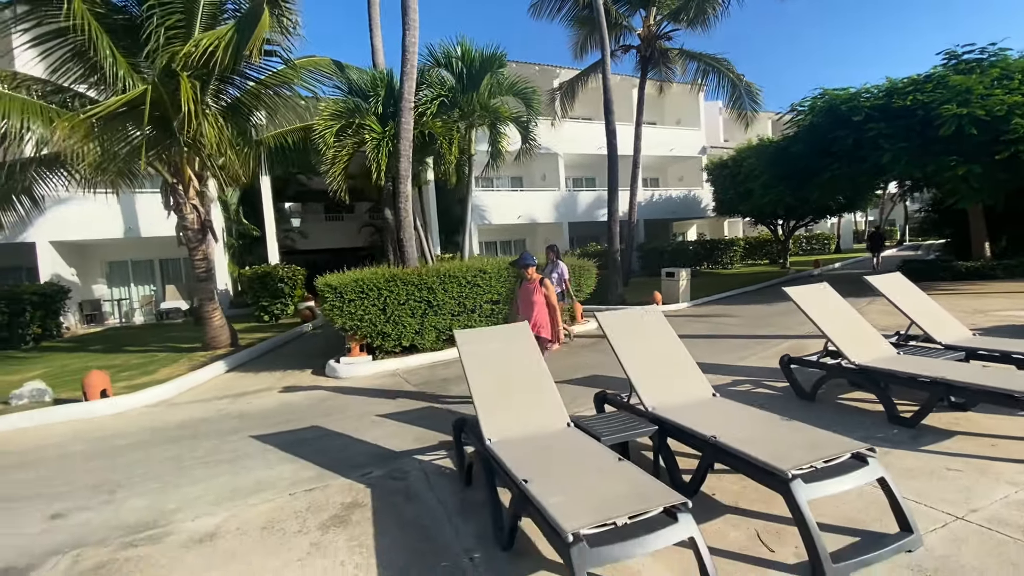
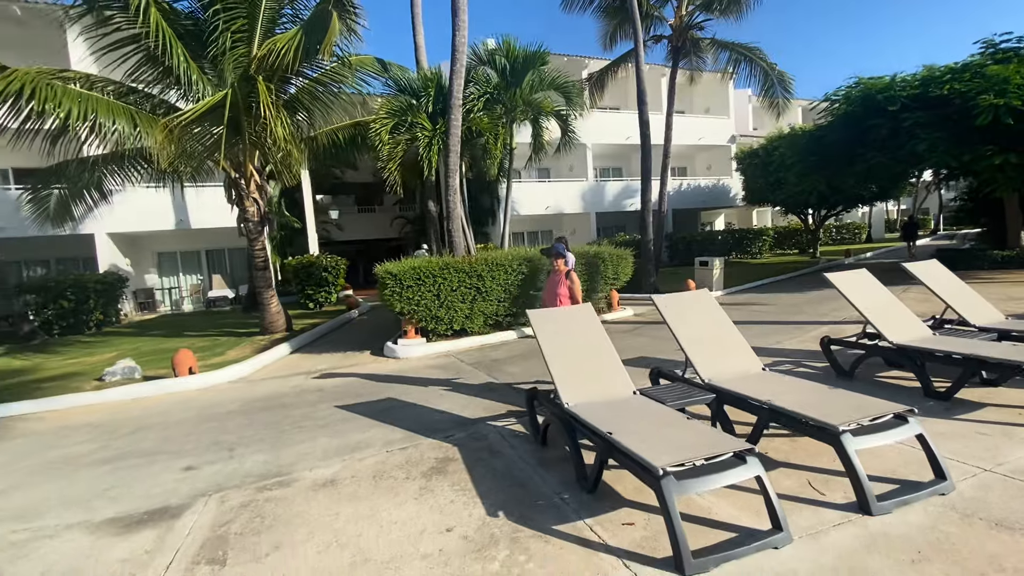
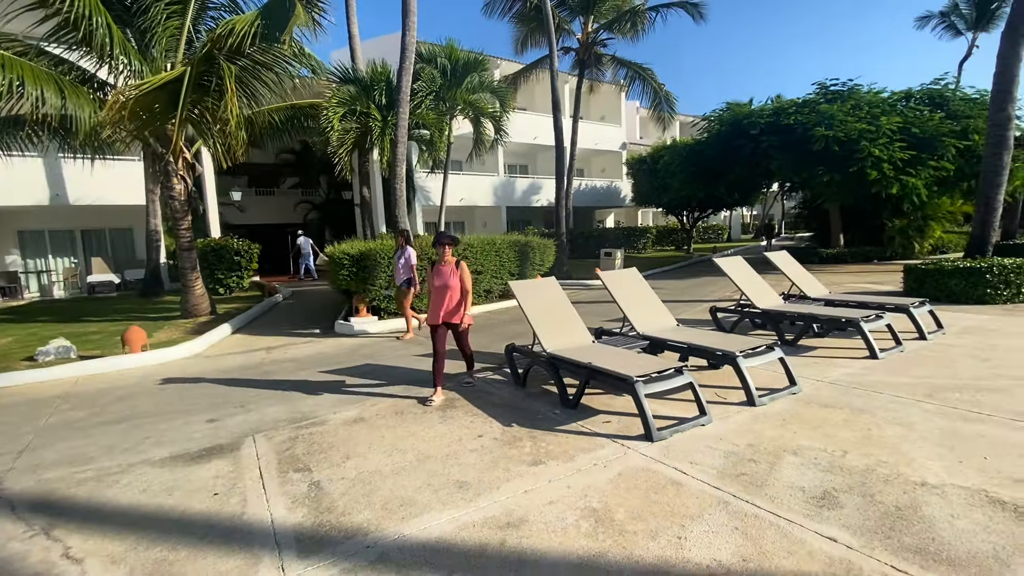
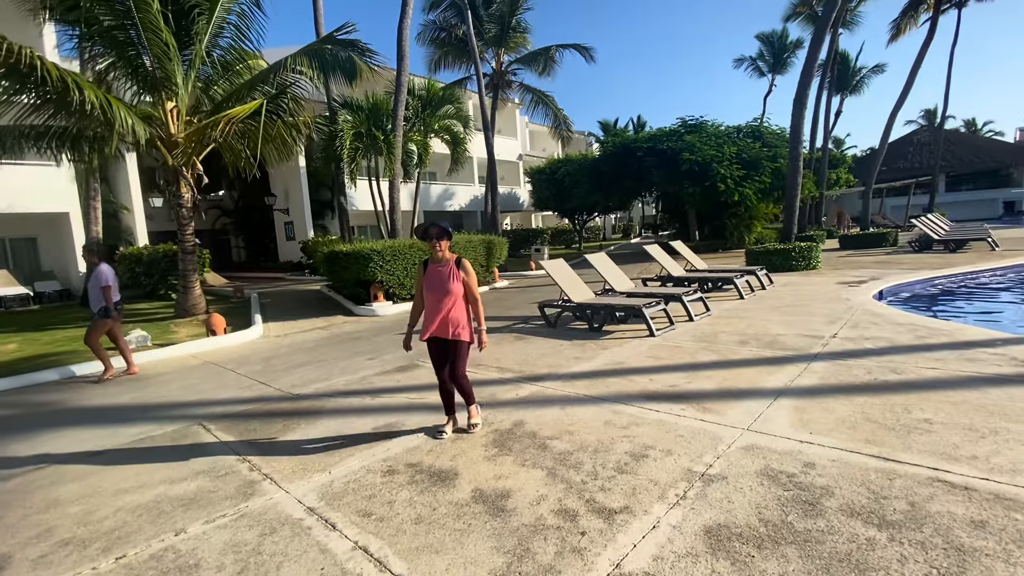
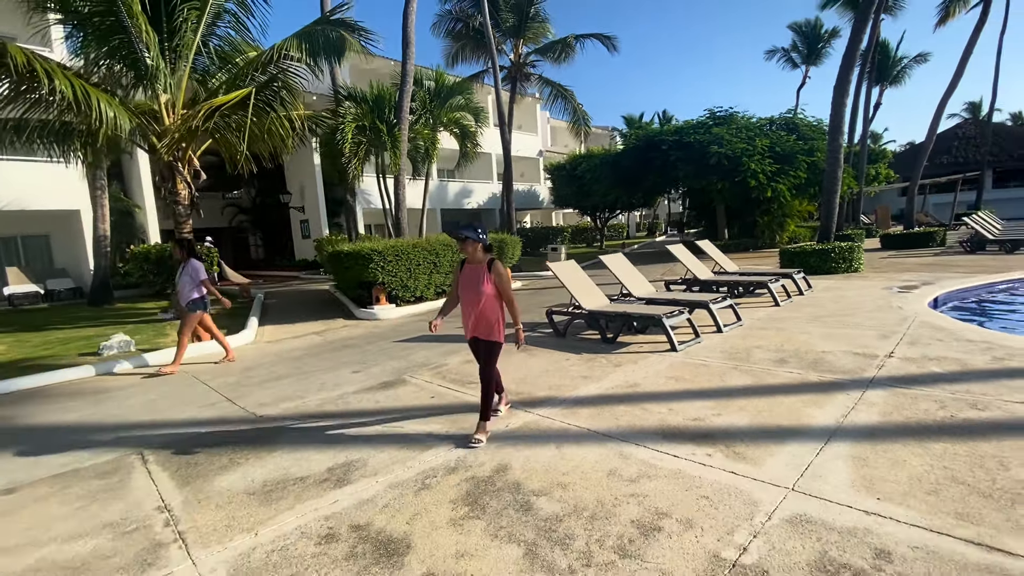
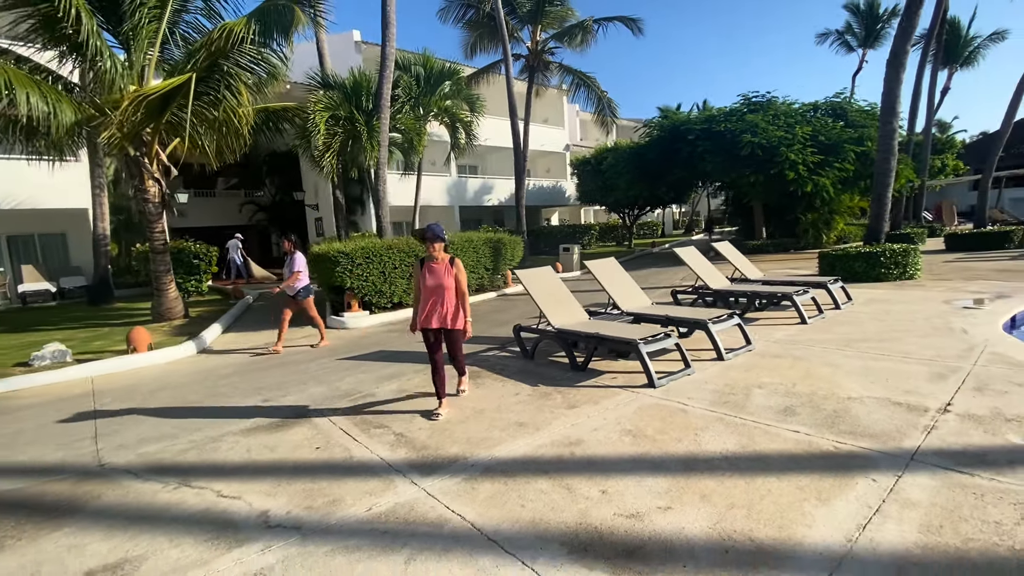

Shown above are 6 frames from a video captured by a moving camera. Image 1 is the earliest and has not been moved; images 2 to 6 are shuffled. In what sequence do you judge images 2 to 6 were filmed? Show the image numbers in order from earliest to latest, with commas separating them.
2, 3, 6, 5, 4
